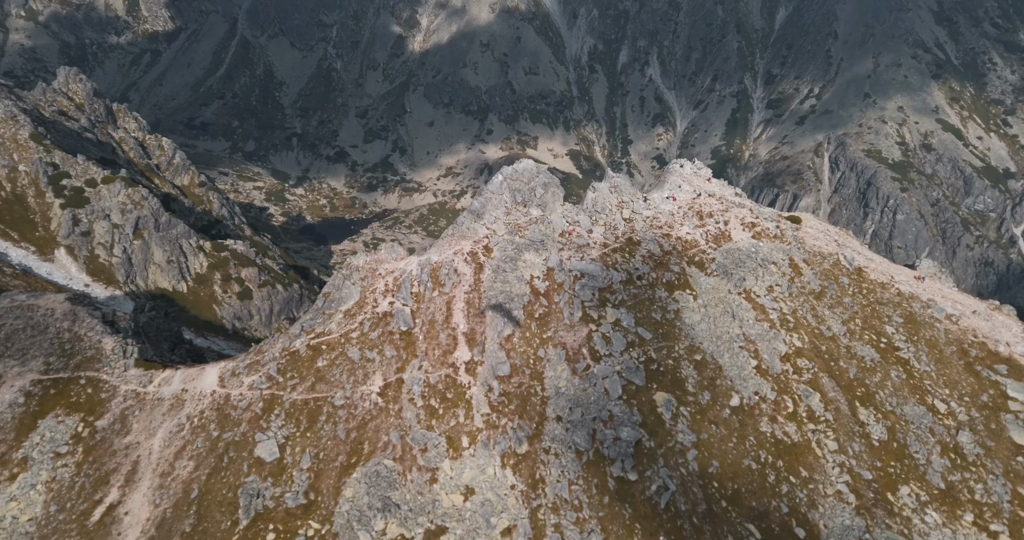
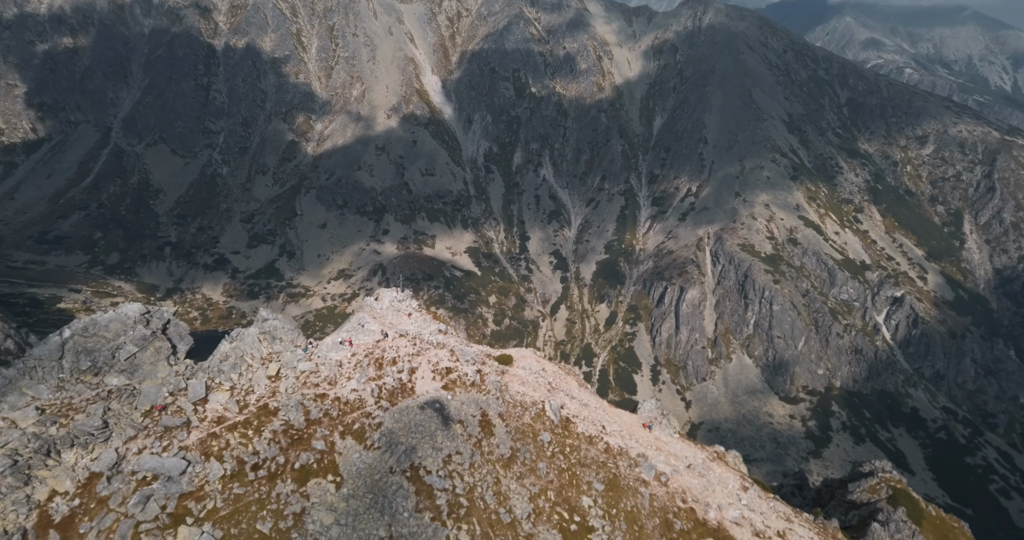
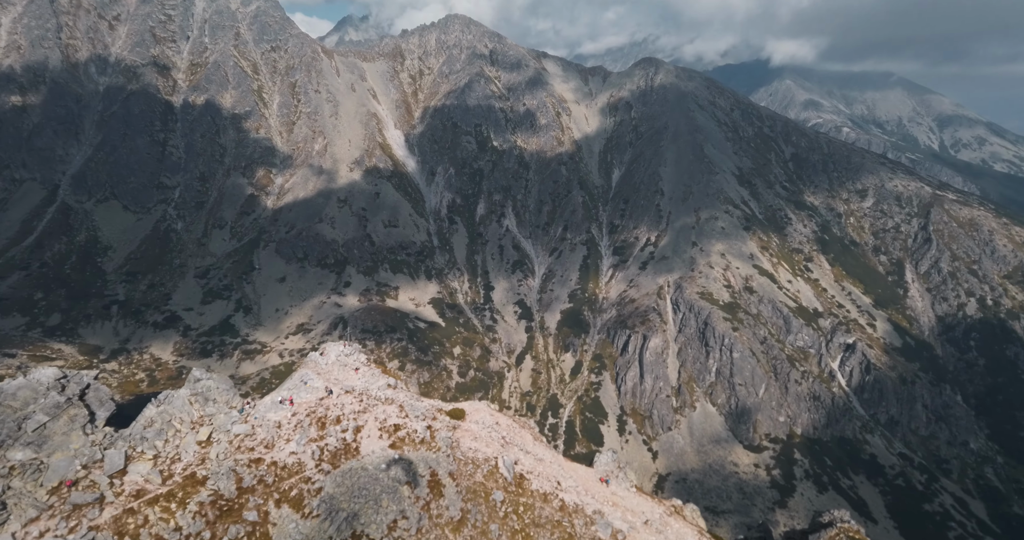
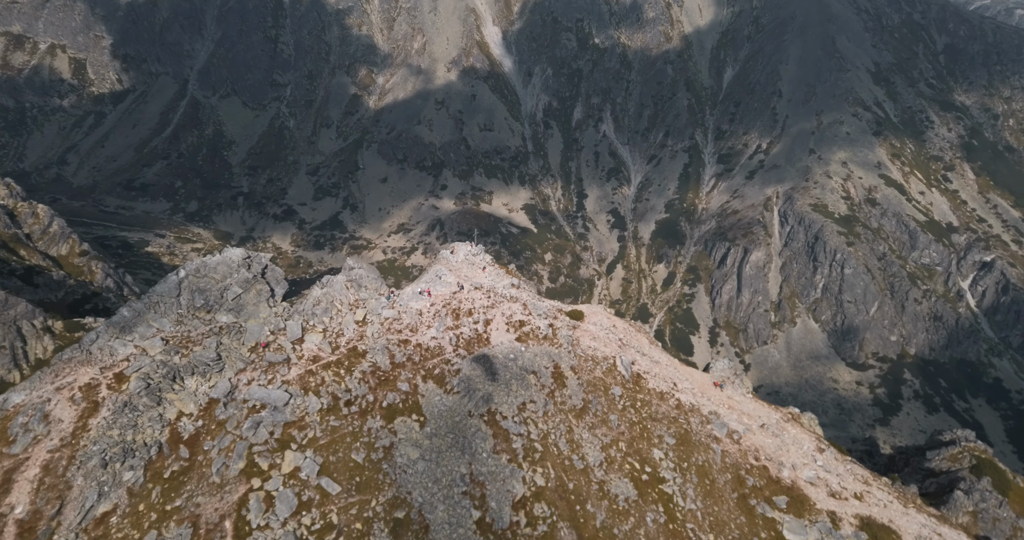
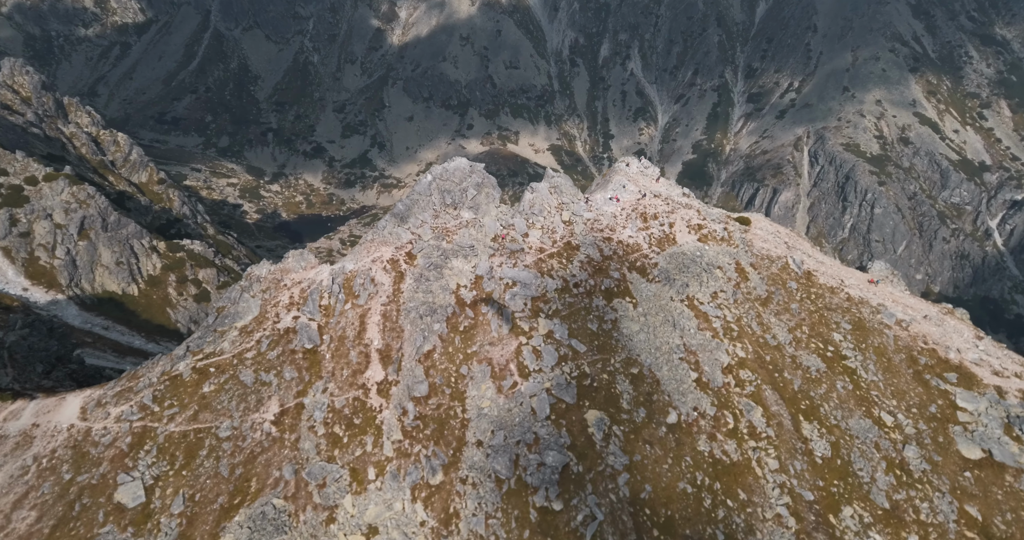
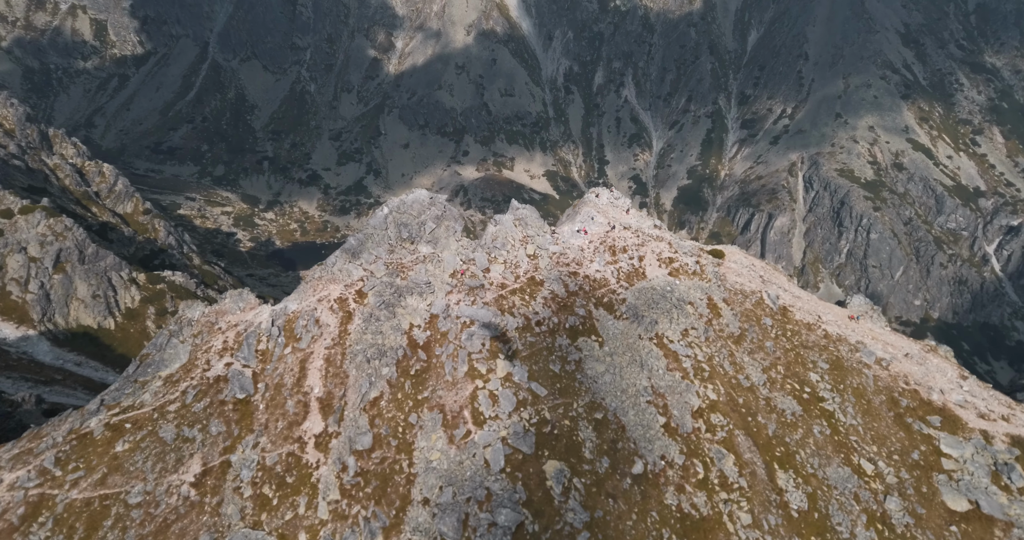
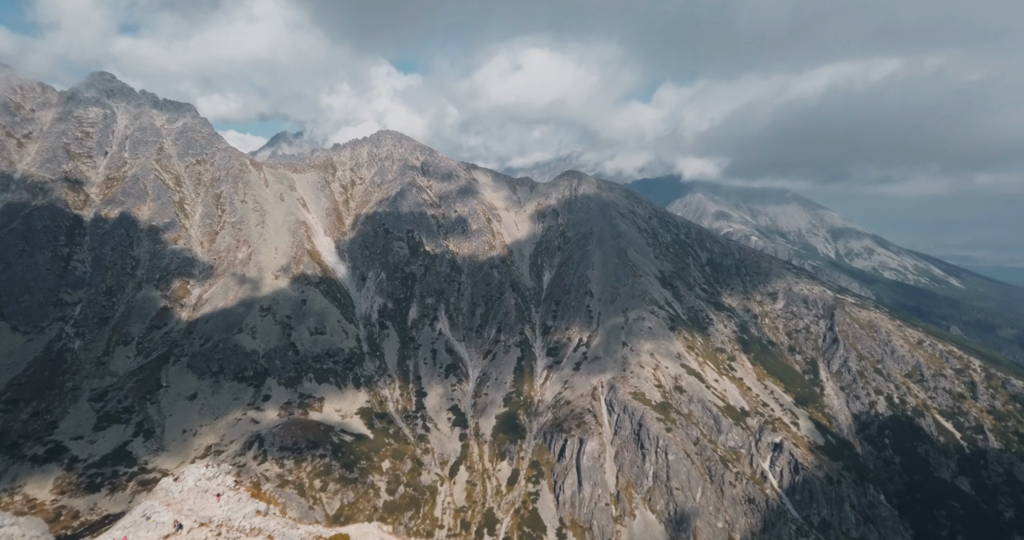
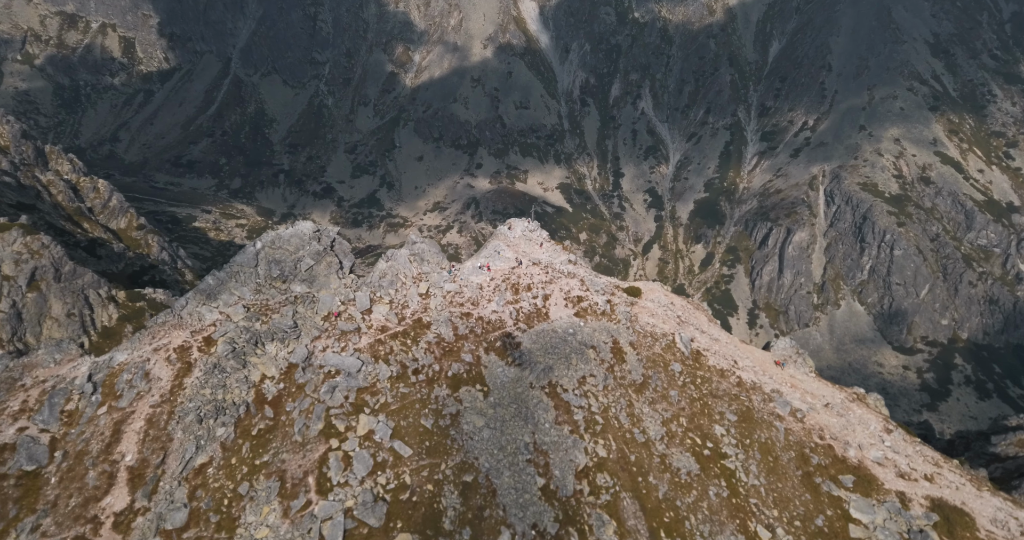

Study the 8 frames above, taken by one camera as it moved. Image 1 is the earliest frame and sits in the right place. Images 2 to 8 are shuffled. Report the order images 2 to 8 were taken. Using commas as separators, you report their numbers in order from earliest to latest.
5, 6, 8, 4, 2, 3, 7
